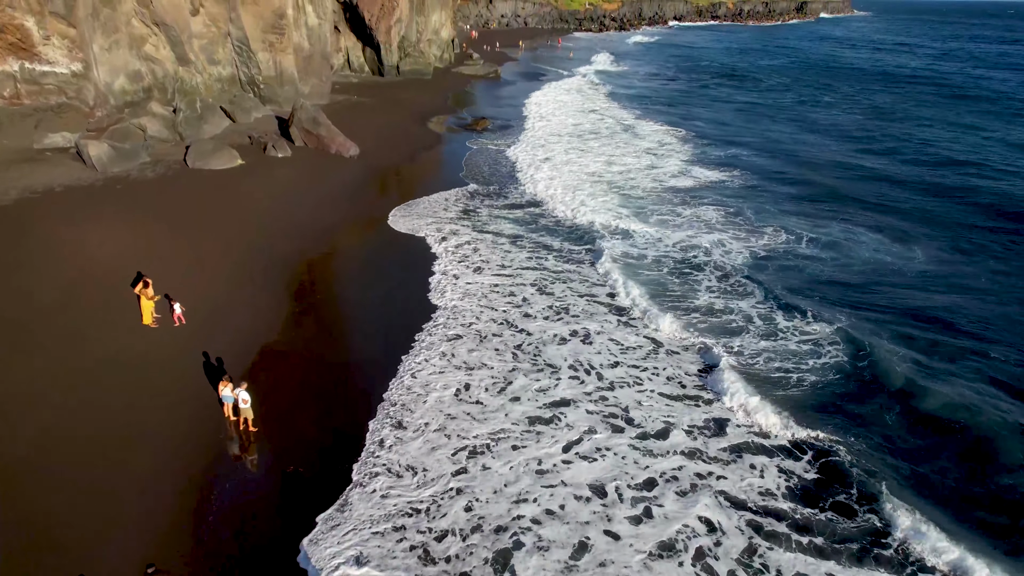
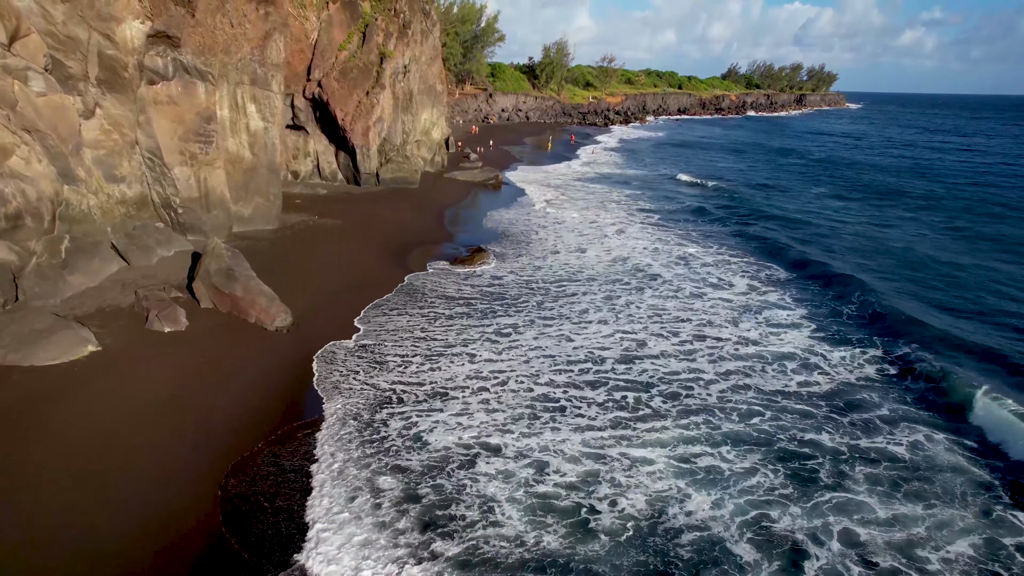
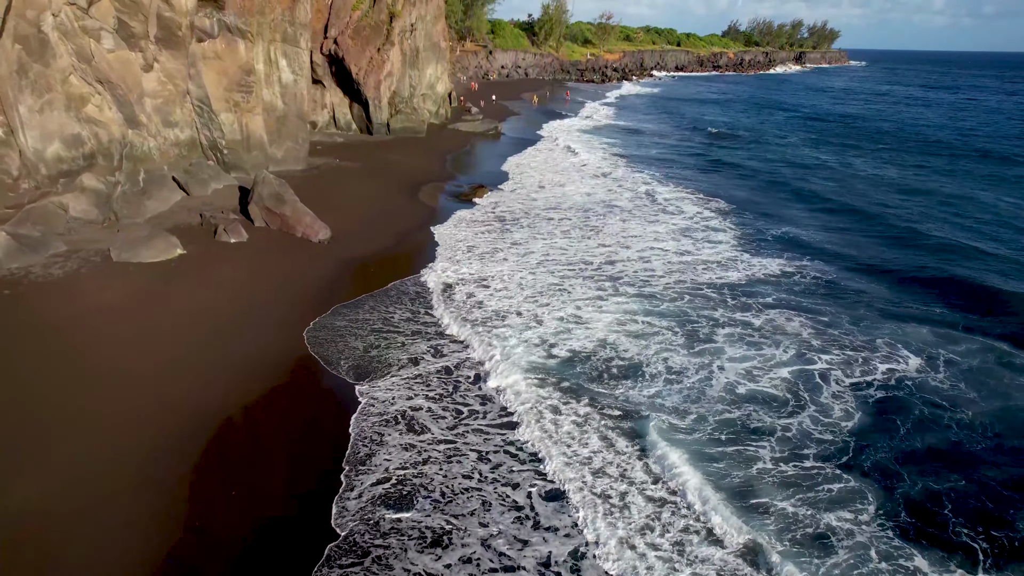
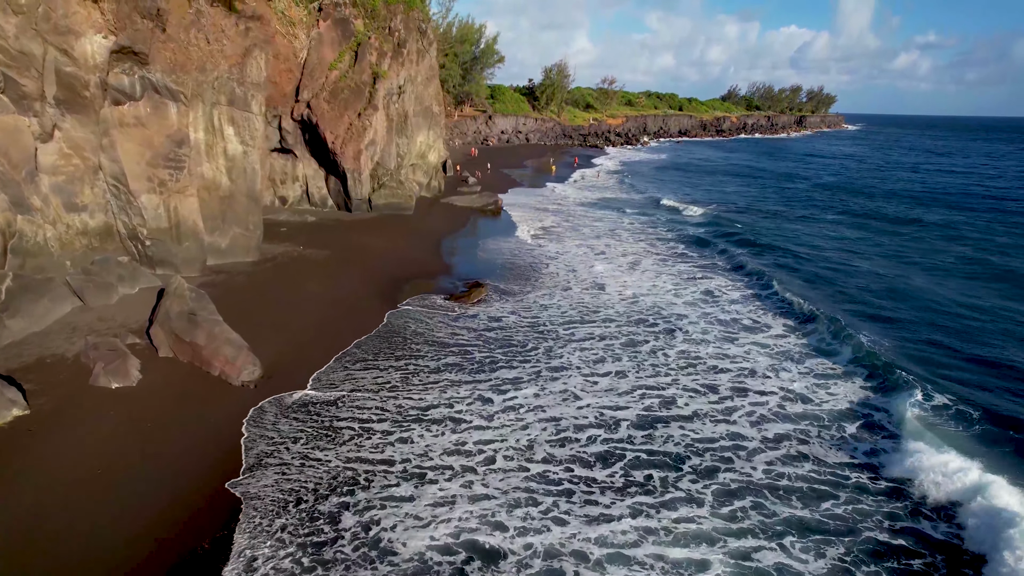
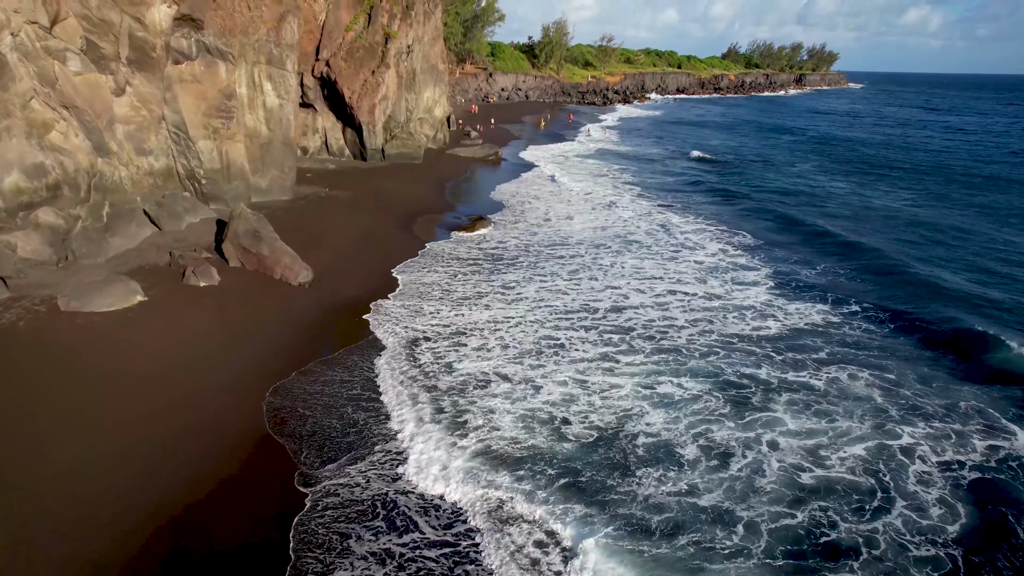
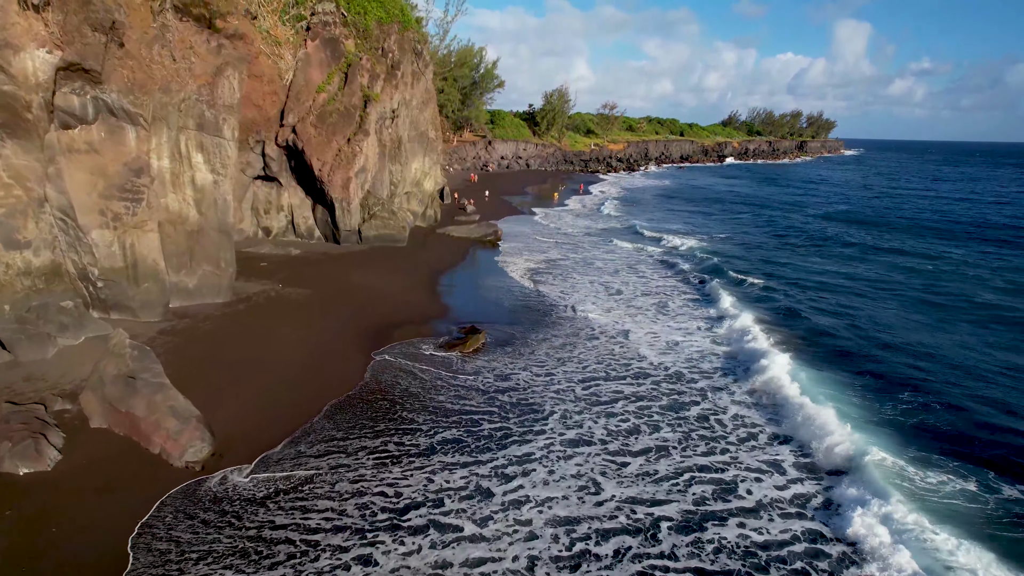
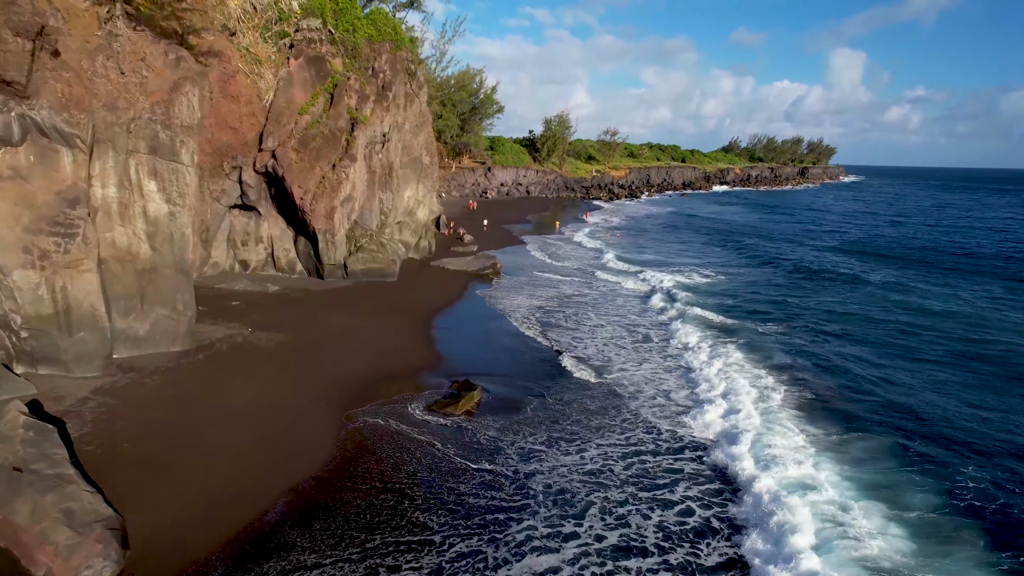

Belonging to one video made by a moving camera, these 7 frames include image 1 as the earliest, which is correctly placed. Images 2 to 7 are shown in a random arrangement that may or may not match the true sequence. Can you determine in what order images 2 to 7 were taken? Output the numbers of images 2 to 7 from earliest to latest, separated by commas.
3, 5, 2, 4, 6, 7
